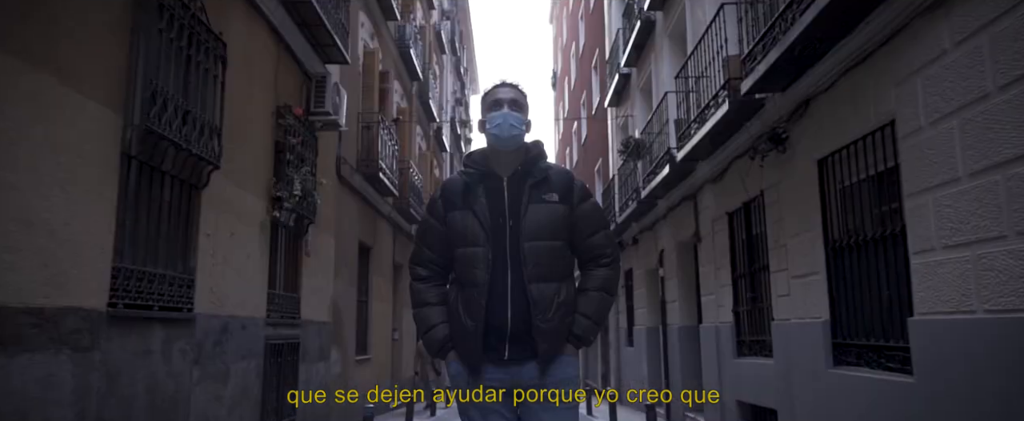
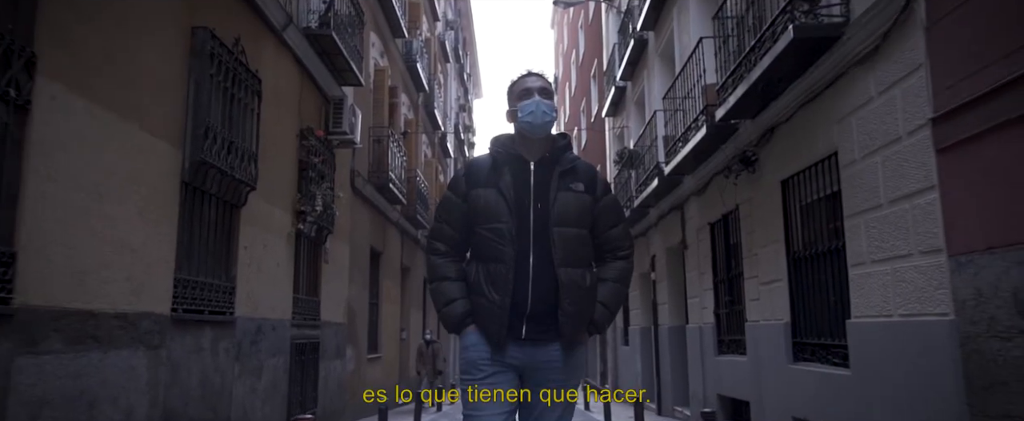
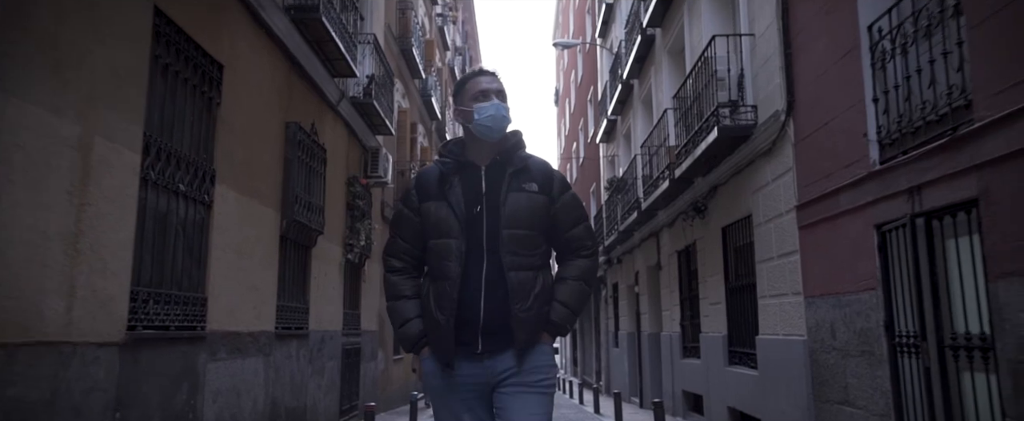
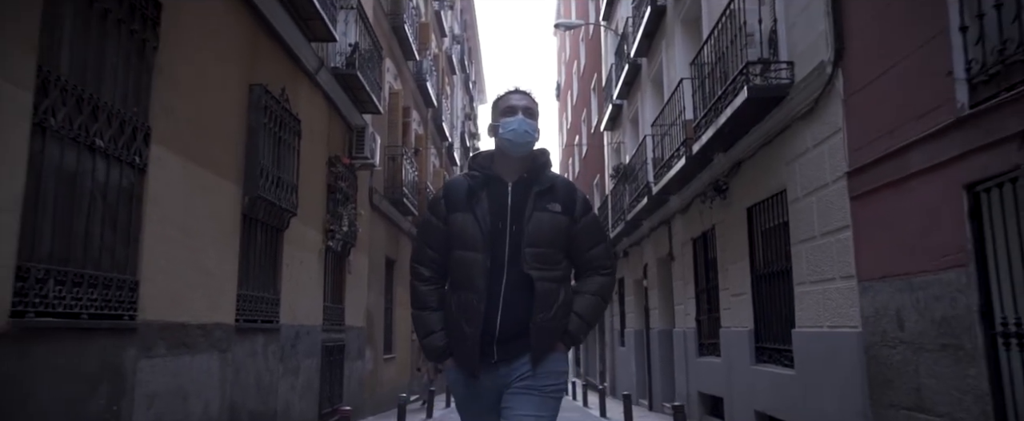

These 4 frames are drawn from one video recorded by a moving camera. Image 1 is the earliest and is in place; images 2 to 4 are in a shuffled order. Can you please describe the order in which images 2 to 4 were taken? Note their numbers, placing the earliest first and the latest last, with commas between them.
2, 4, 3
